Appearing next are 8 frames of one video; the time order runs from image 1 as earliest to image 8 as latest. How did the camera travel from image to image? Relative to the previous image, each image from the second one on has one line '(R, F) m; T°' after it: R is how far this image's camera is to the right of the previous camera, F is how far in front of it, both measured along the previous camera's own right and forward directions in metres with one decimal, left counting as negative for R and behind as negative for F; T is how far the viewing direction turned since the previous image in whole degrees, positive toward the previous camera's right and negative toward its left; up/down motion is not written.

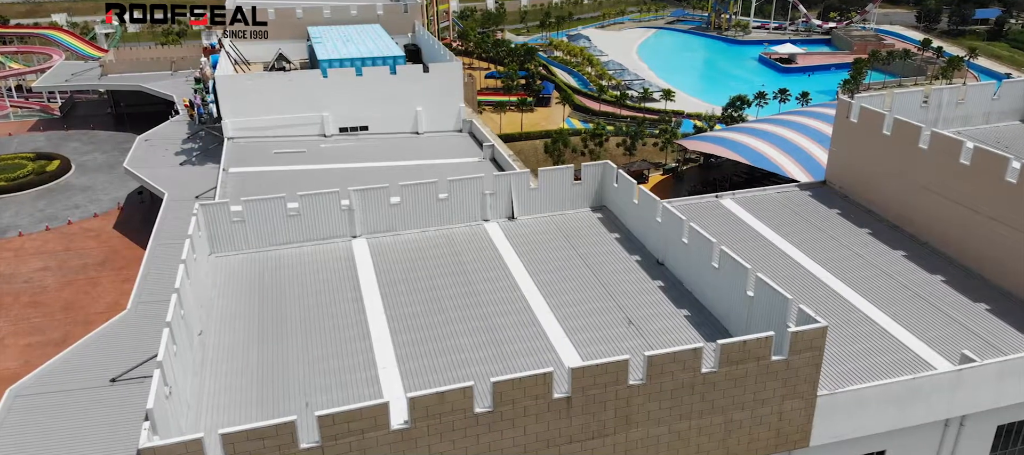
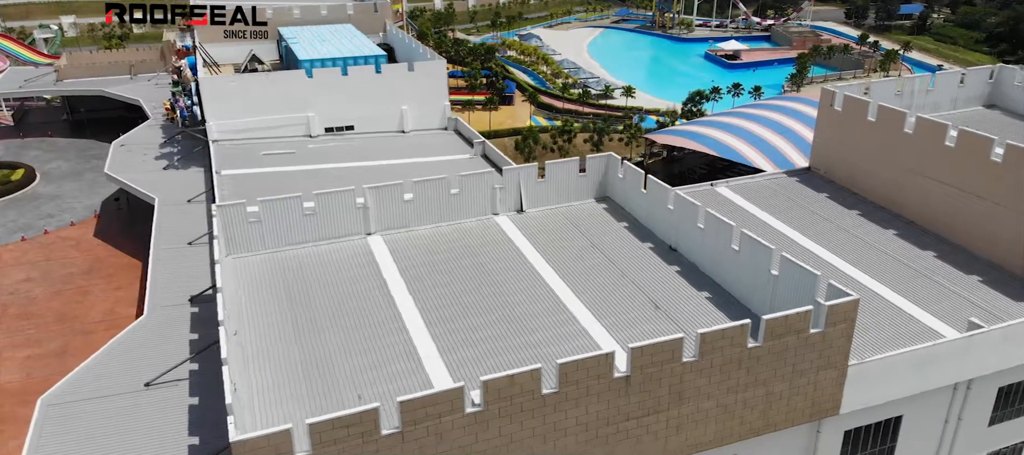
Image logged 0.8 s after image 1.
(-2.5, -0.4) m; +5°
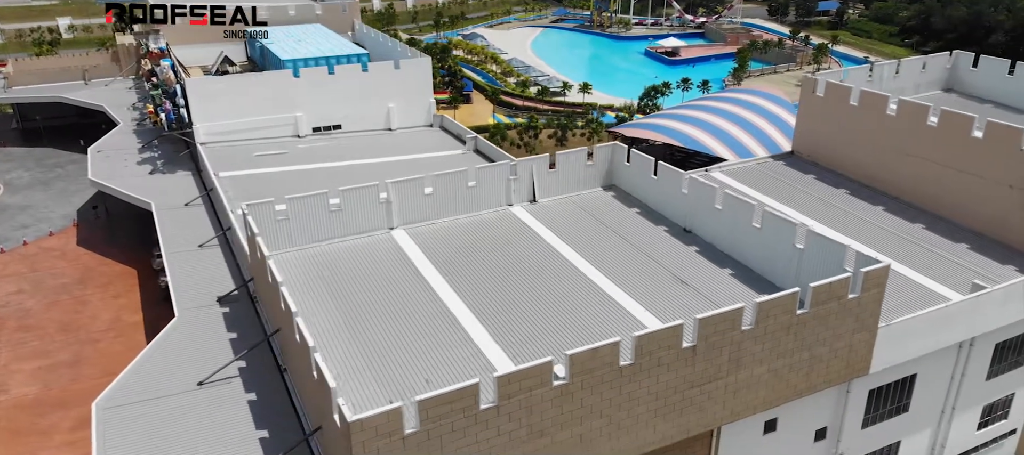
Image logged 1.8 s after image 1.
(-3.1, -0.6) m; +5°
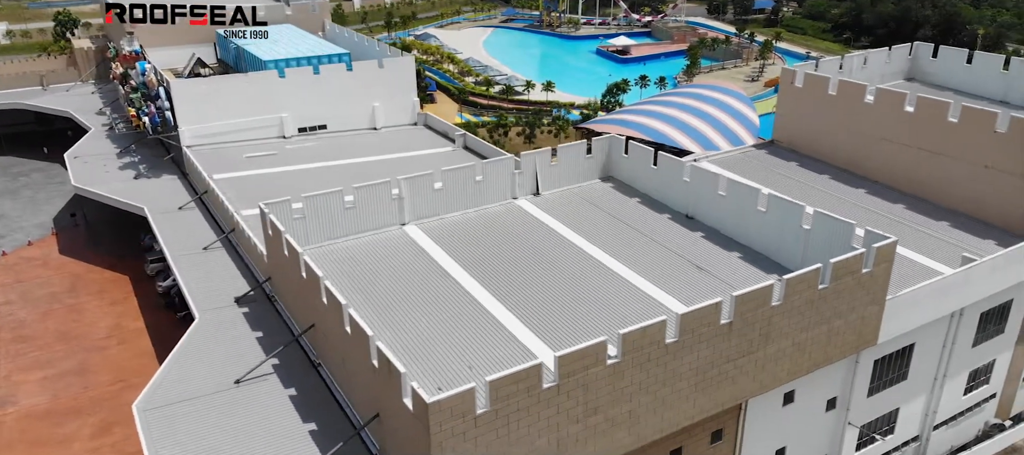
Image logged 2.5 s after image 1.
(-2.3, -0.5) m; +4°
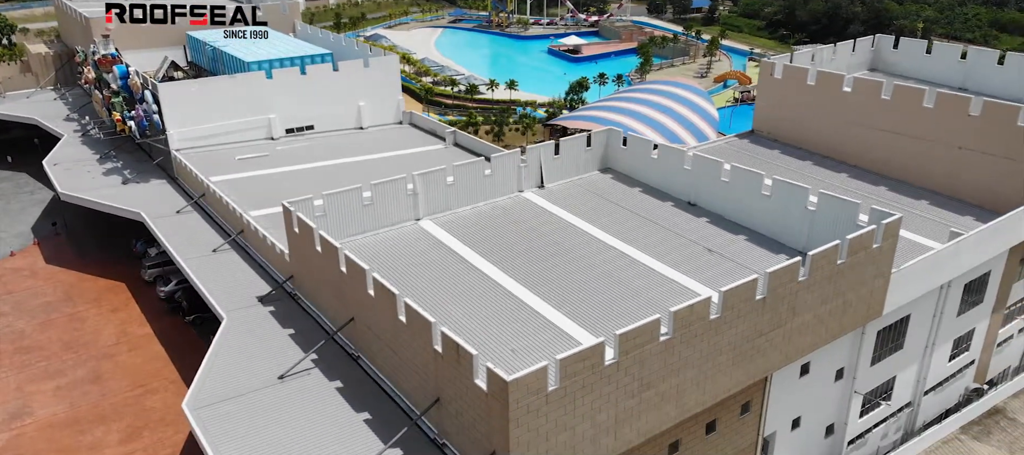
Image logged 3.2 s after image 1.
(-2.5, -0.5) m; +5°
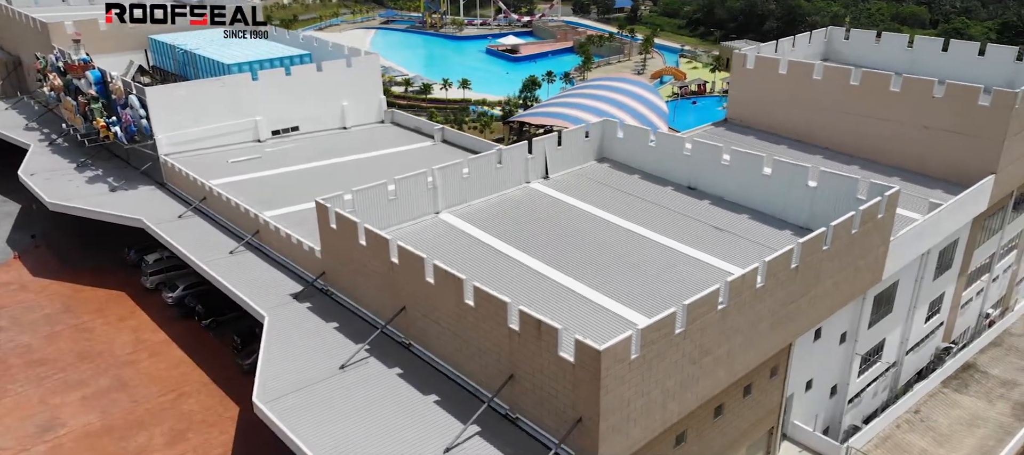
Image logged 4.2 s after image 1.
(-3.4, -0.7) m; +6°
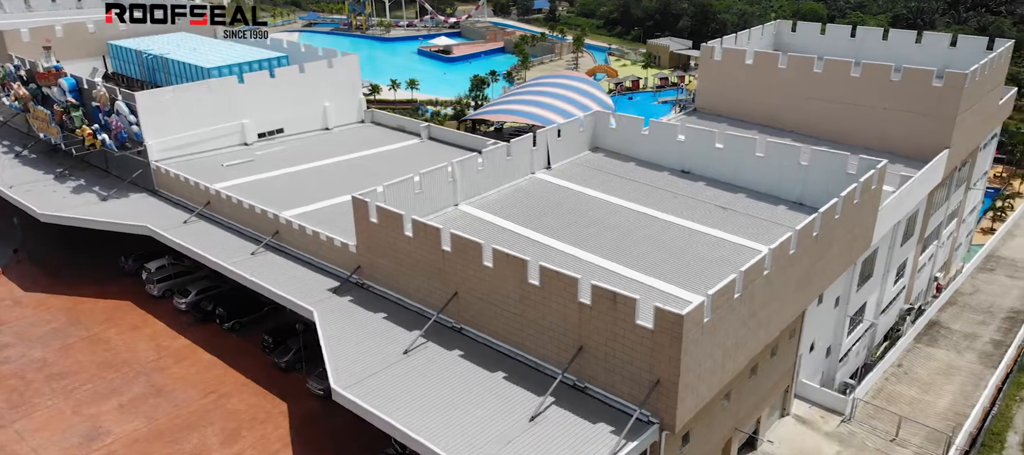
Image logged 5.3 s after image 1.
(-3.8, -0.9) m; +7°
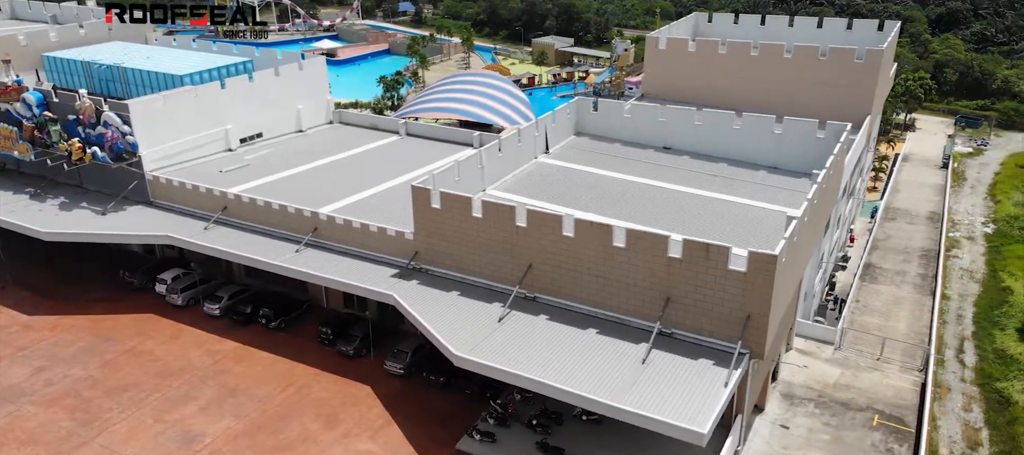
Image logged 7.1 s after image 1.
(-6.7, -1.5) m; +11°
